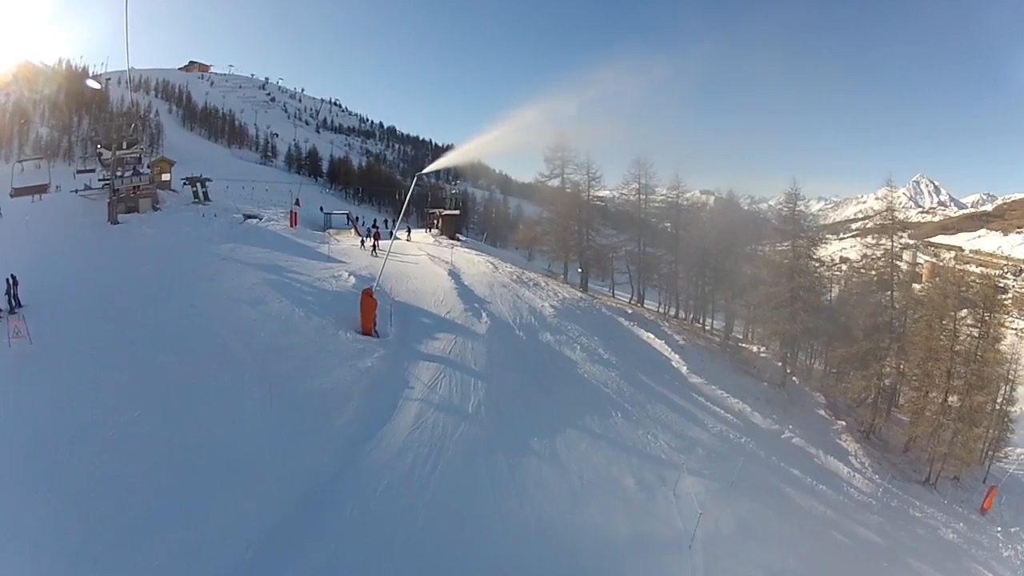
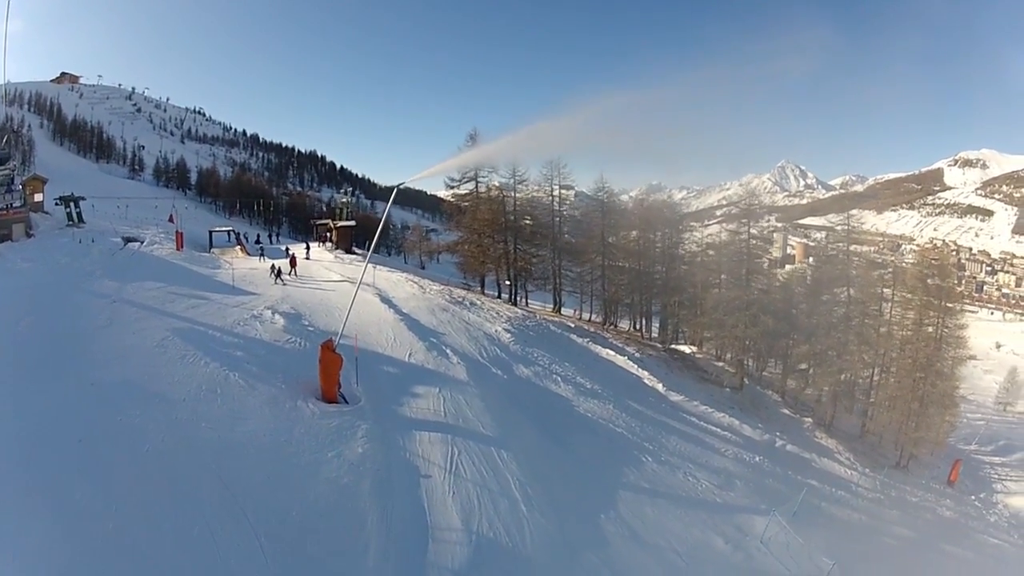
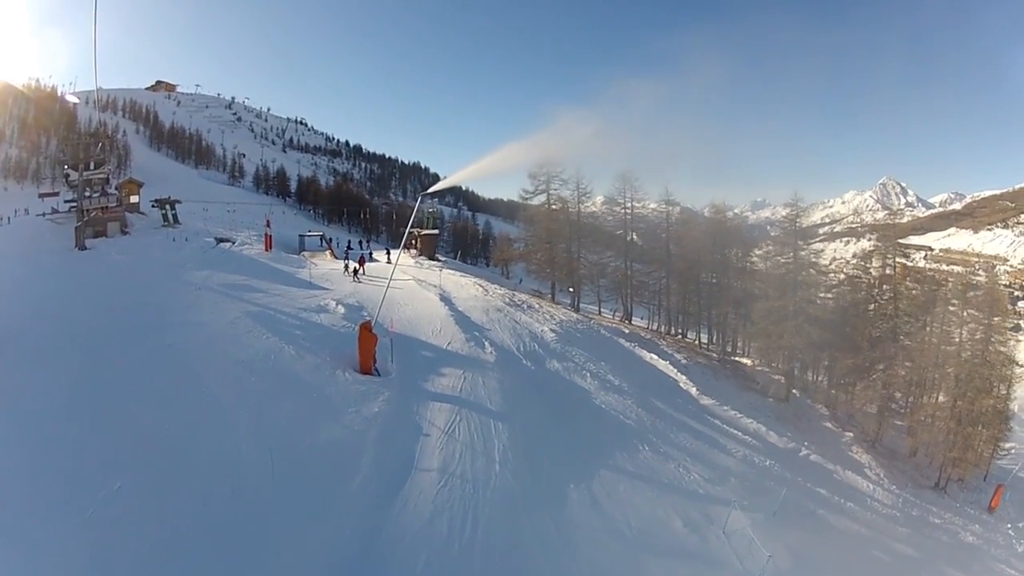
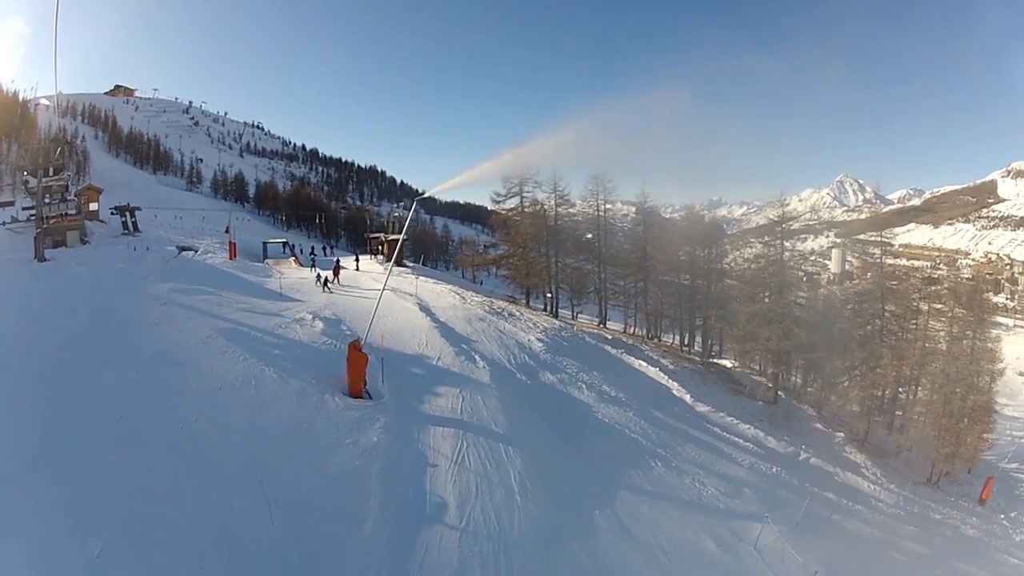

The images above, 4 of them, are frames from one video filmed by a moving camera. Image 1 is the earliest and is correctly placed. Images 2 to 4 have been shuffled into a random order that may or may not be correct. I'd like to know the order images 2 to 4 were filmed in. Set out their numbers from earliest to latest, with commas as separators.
3, 4, 2
